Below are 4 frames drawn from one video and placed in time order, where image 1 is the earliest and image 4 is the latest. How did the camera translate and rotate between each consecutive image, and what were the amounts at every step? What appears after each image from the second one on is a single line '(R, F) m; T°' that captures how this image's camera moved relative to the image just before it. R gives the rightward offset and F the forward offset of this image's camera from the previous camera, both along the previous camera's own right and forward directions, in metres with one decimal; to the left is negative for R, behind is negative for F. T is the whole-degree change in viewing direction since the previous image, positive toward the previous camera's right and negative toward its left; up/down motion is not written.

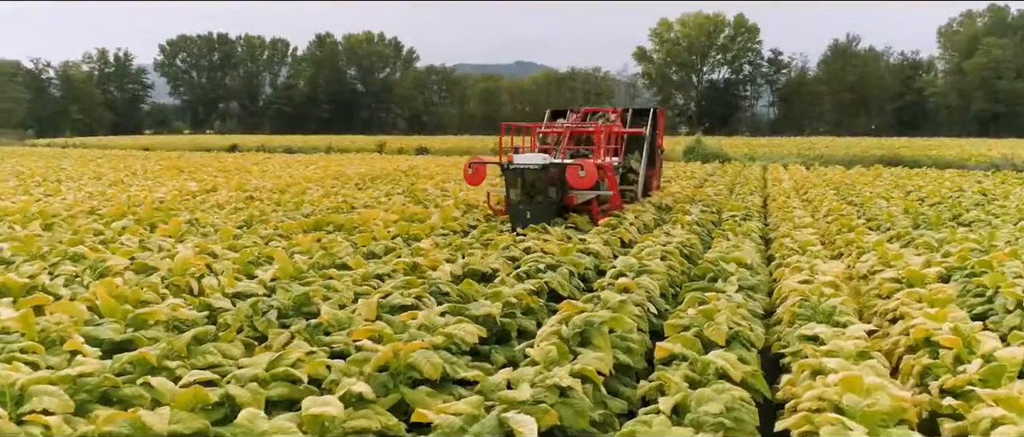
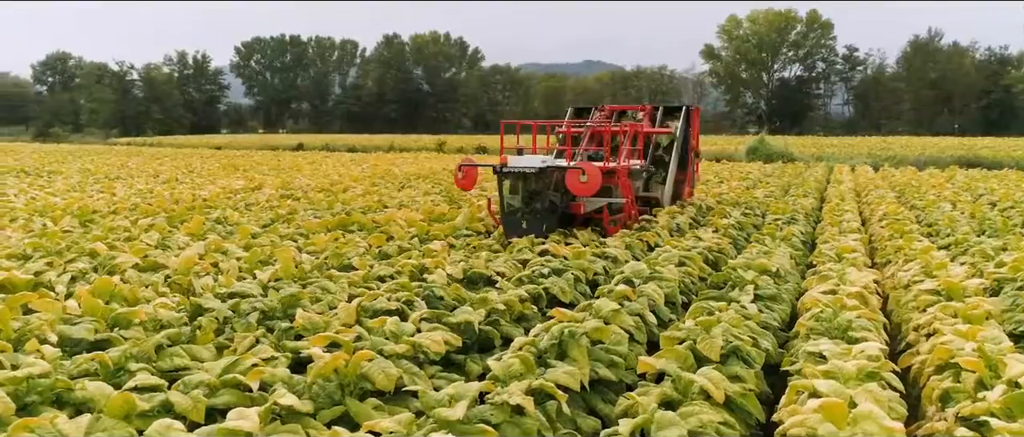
(+0.6, +0.3) m; -5°
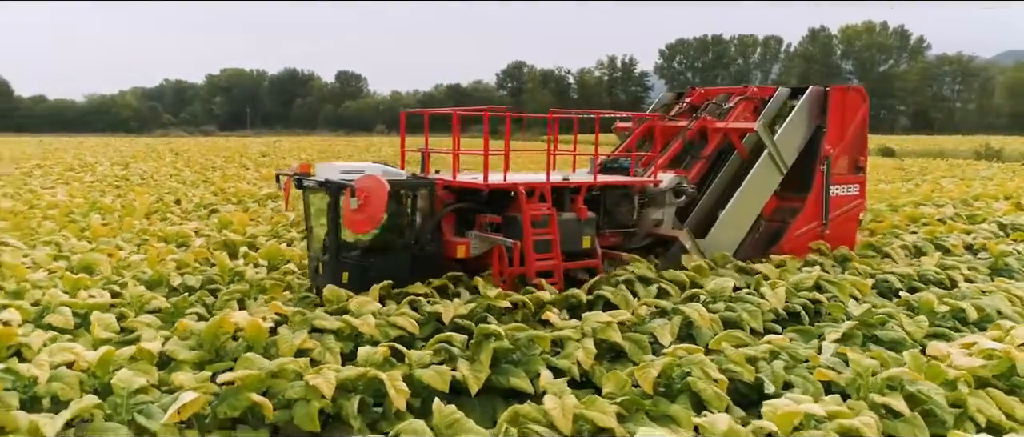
(+2.9, +0.9) m; -31°
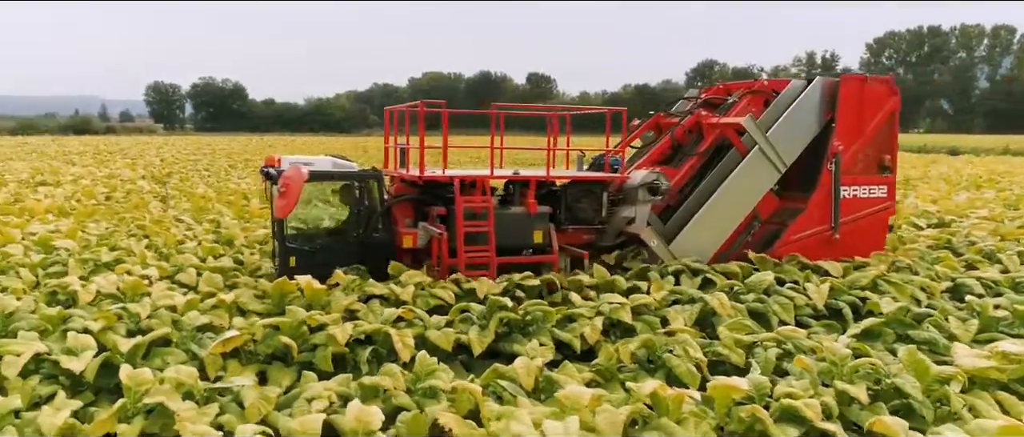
(+1.2, -0.4) m; -14°
